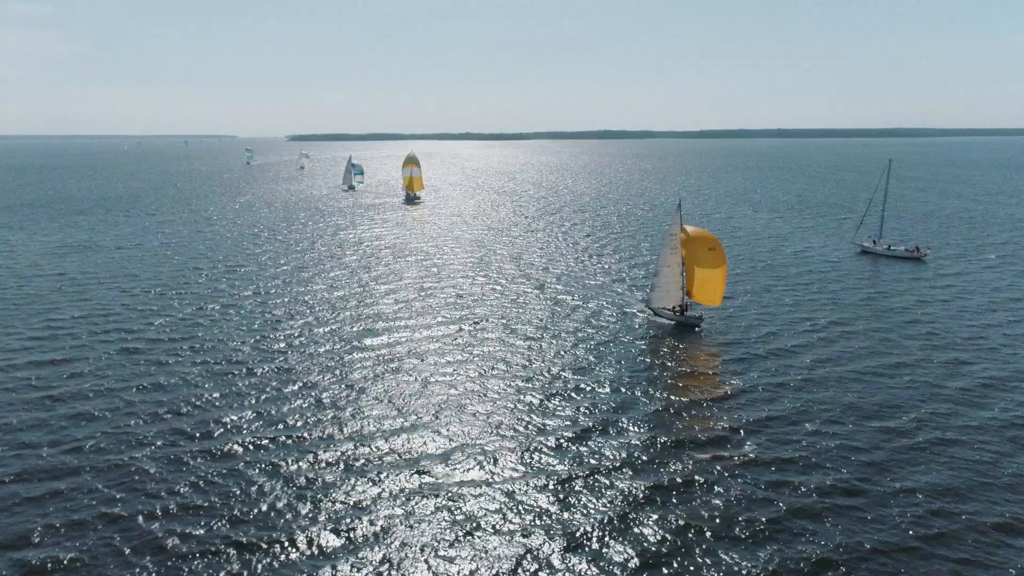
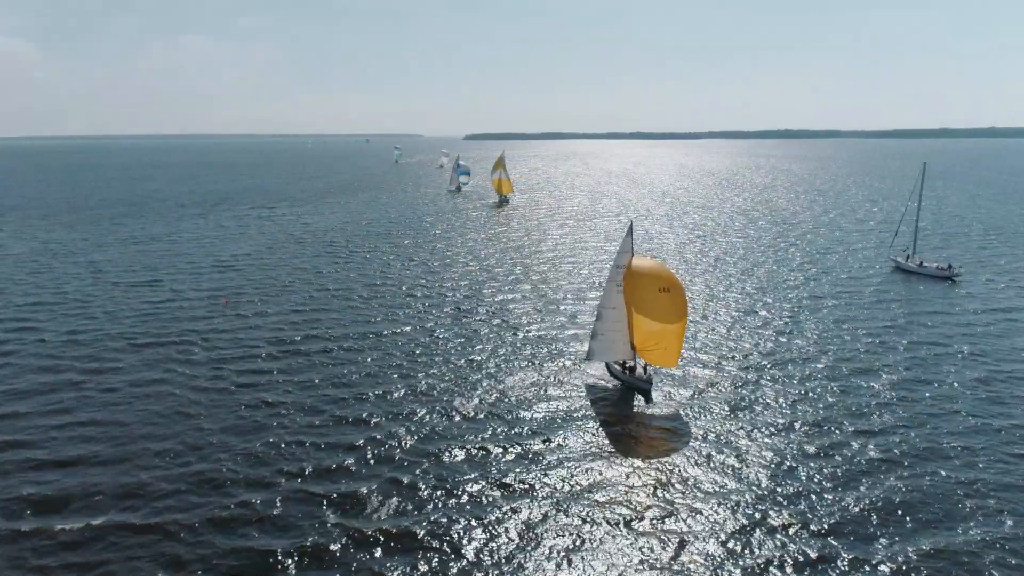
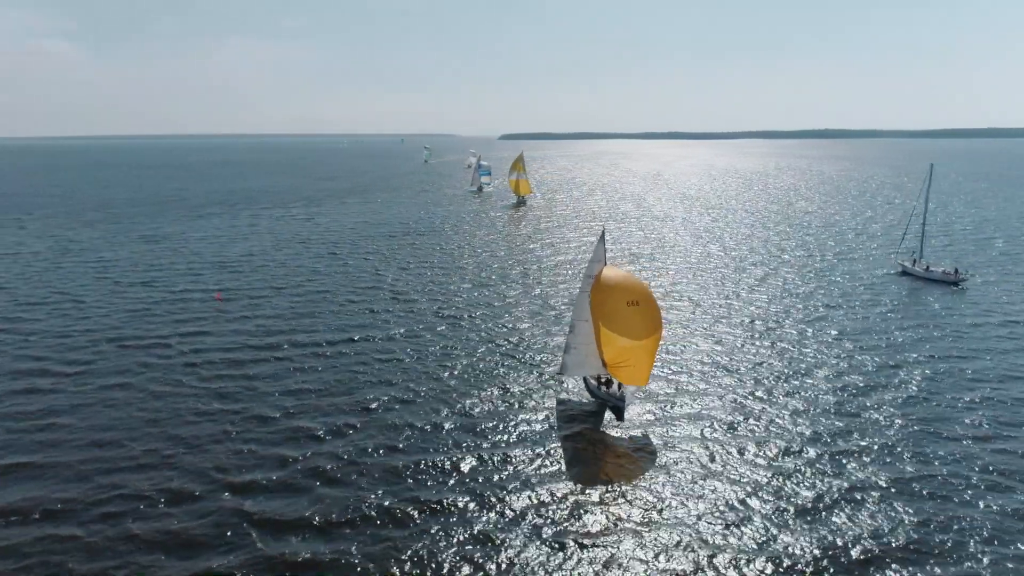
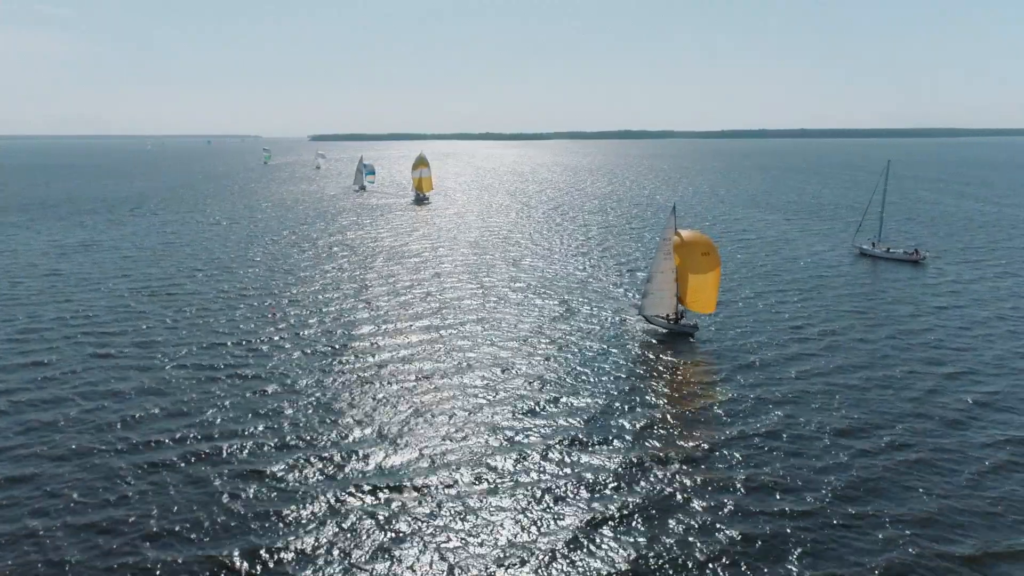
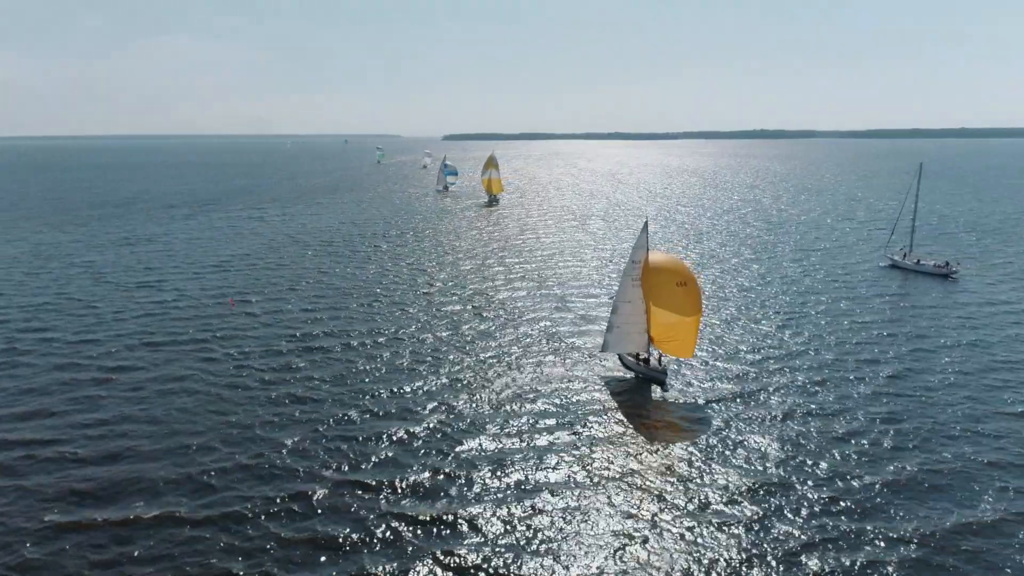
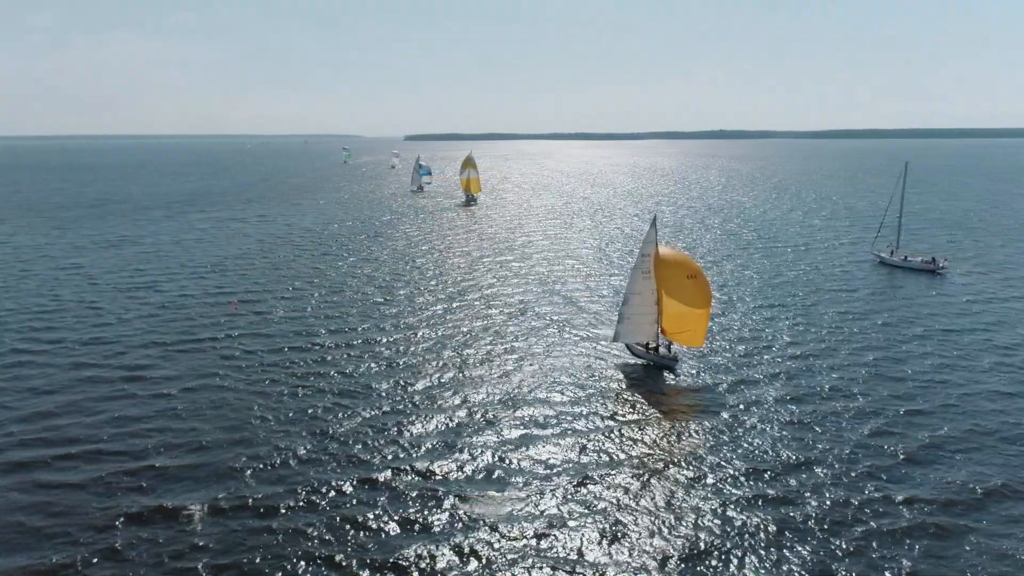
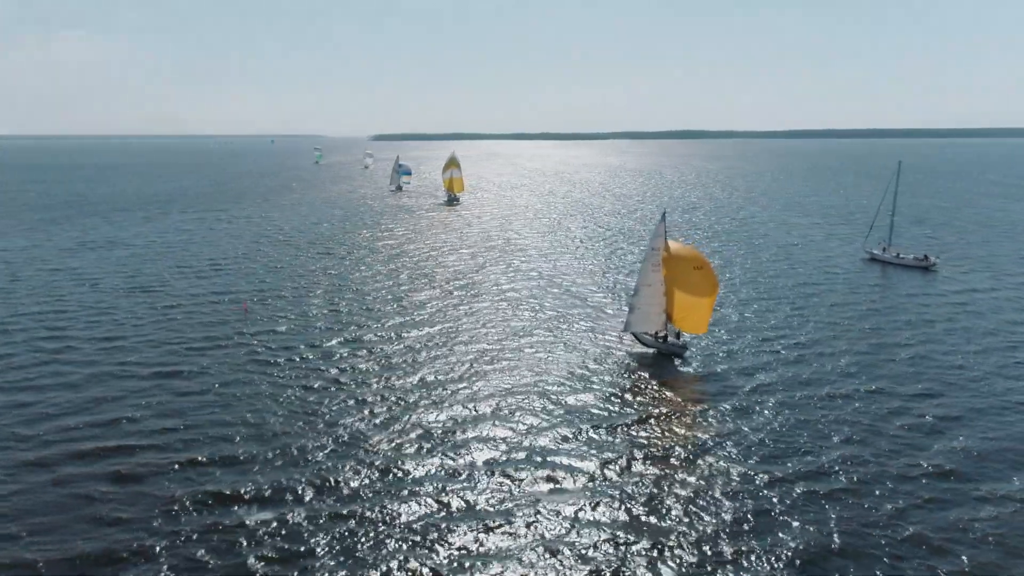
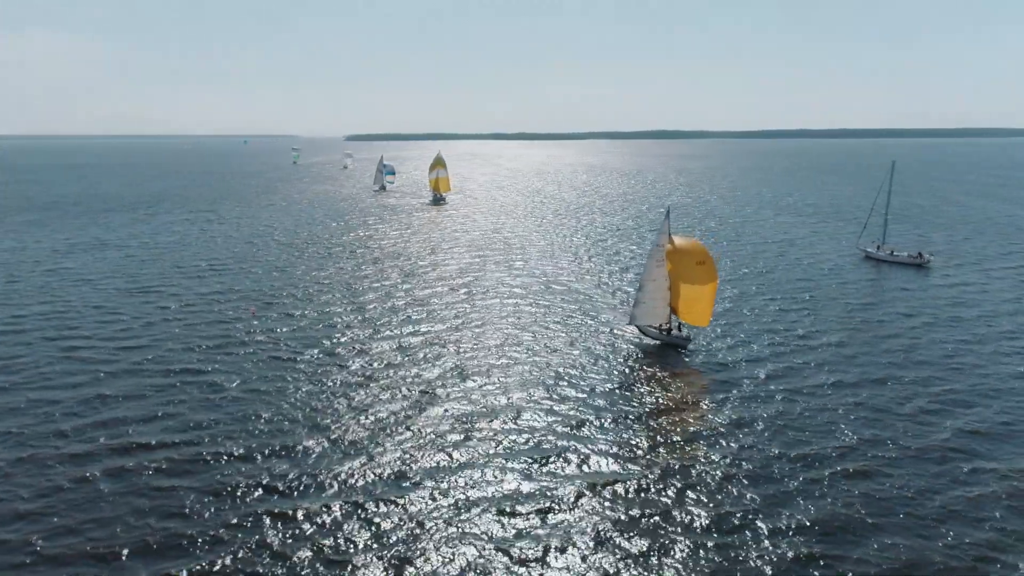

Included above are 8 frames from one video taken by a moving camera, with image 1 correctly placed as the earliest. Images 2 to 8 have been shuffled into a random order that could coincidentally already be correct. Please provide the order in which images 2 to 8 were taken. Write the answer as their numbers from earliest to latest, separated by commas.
4, 8, 7, 6, 5, 2, 3
